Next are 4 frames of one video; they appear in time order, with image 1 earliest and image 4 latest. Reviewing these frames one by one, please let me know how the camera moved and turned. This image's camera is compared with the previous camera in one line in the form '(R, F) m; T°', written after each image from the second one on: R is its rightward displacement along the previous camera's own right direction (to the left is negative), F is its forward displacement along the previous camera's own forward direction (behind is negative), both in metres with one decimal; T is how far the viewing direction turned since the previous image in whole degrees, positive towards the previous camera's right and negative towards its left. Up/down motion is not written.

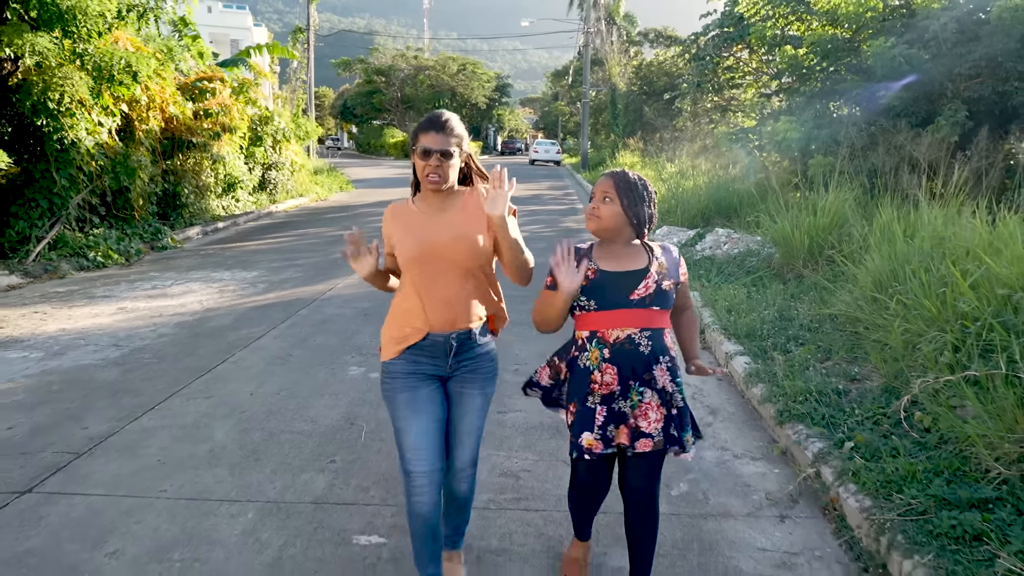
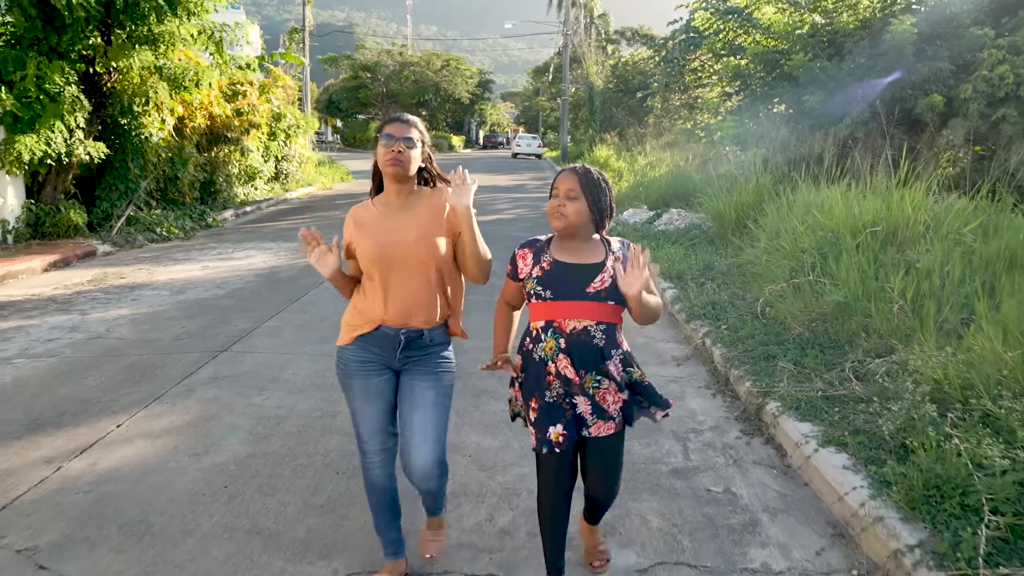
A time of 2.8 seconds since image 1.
(-0.2, -2.3) m; +2°
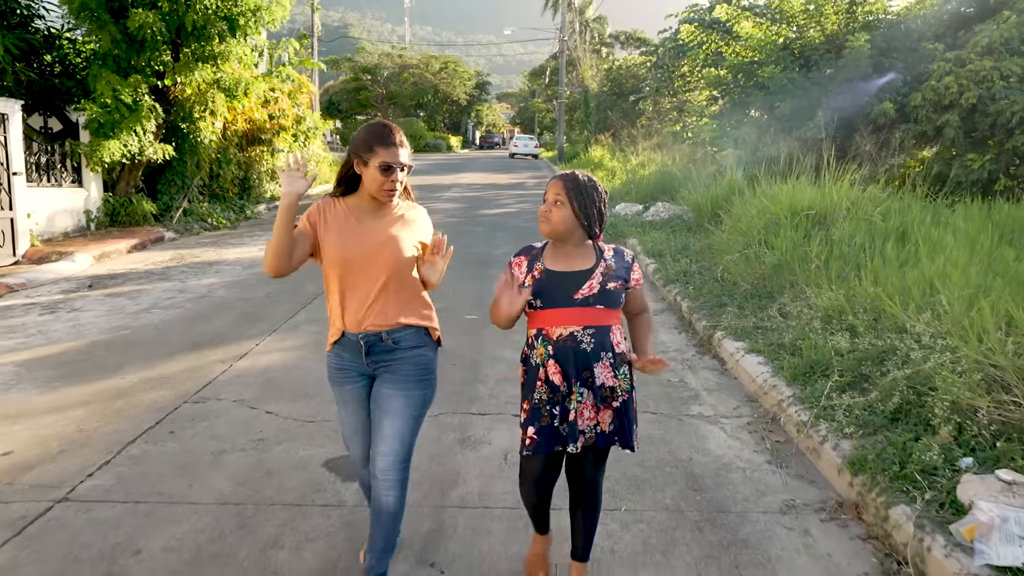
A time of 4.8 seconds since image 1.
(-0.2, -1.8) m; 0°
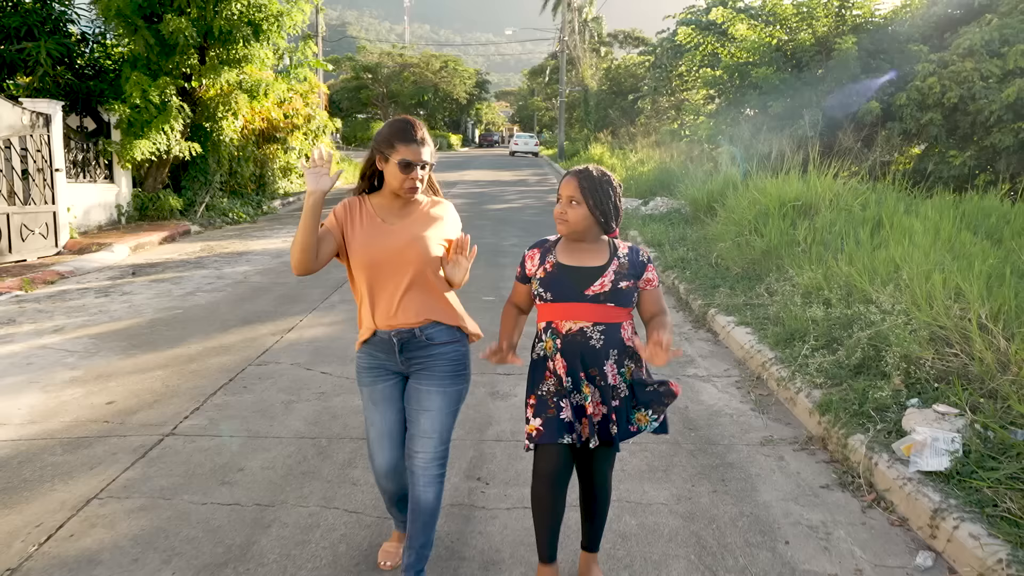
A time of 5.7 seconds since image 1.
(-0.2, -0.7) m; 0°
